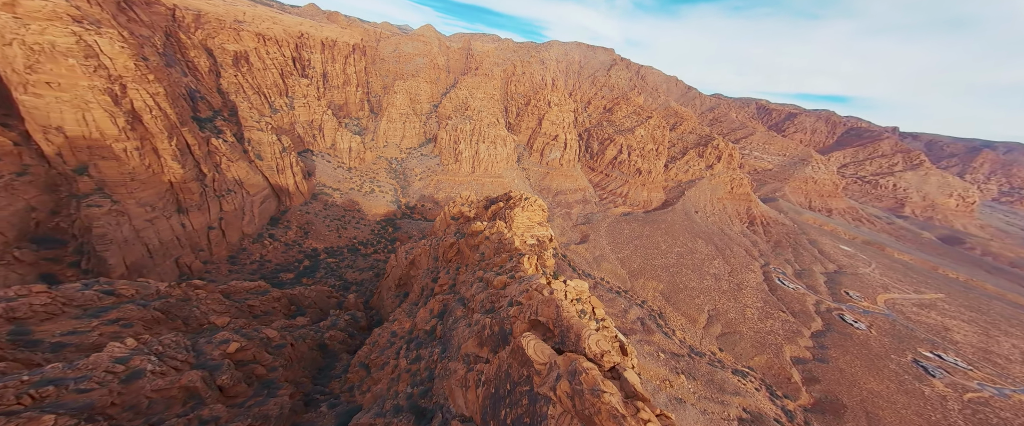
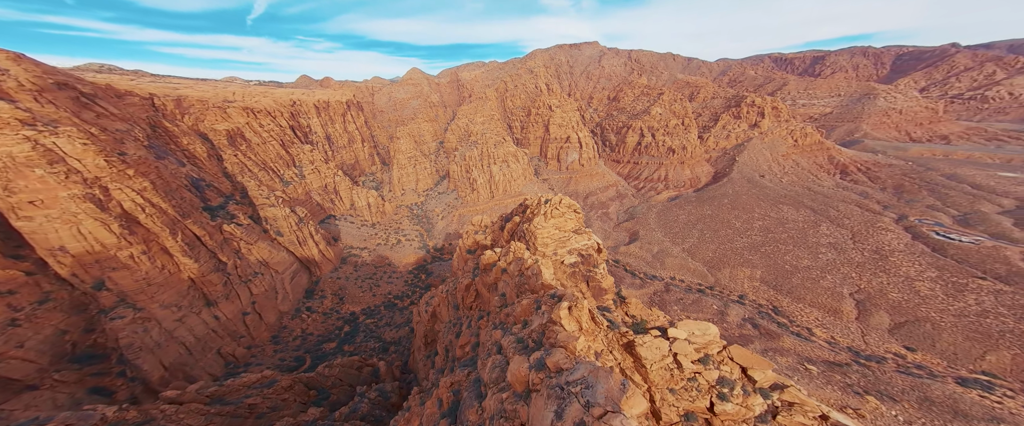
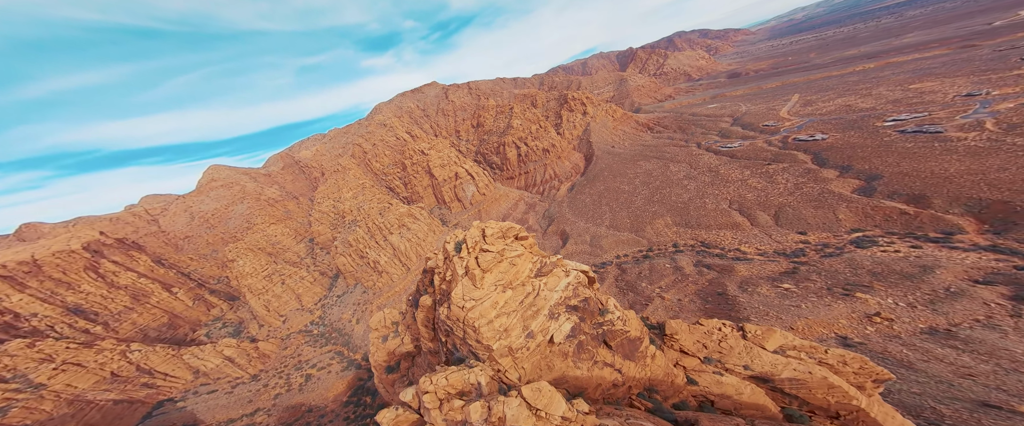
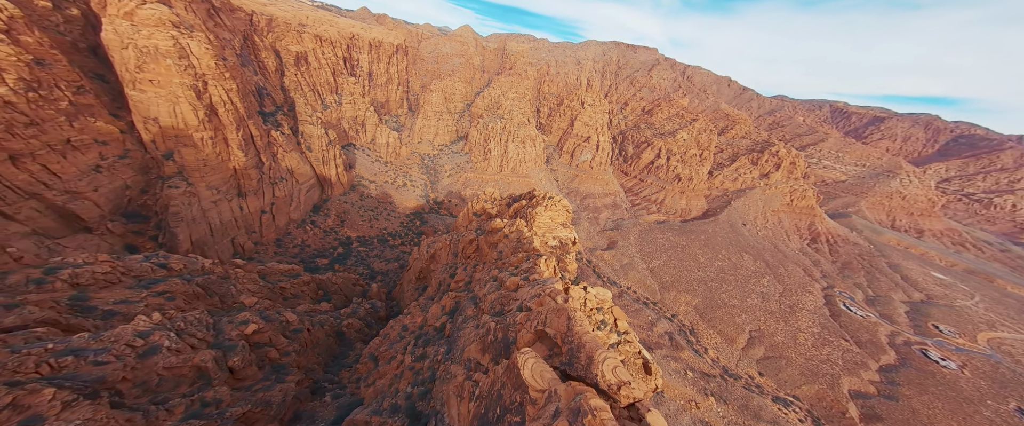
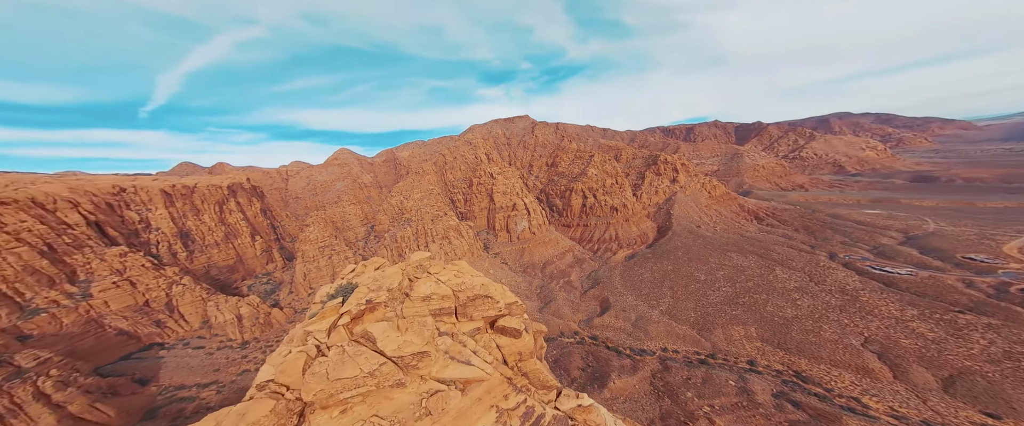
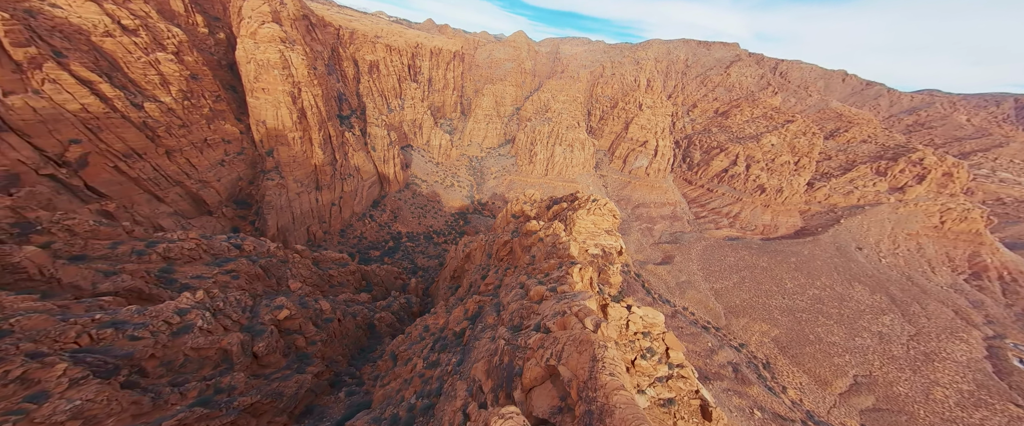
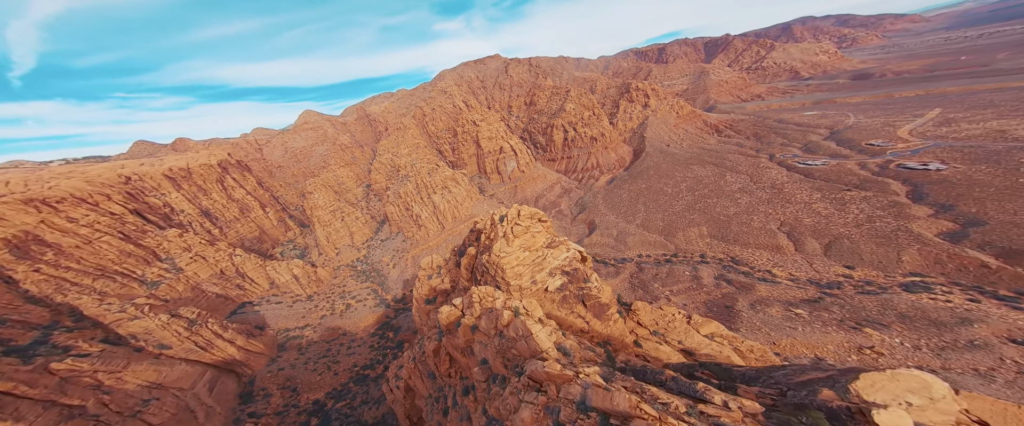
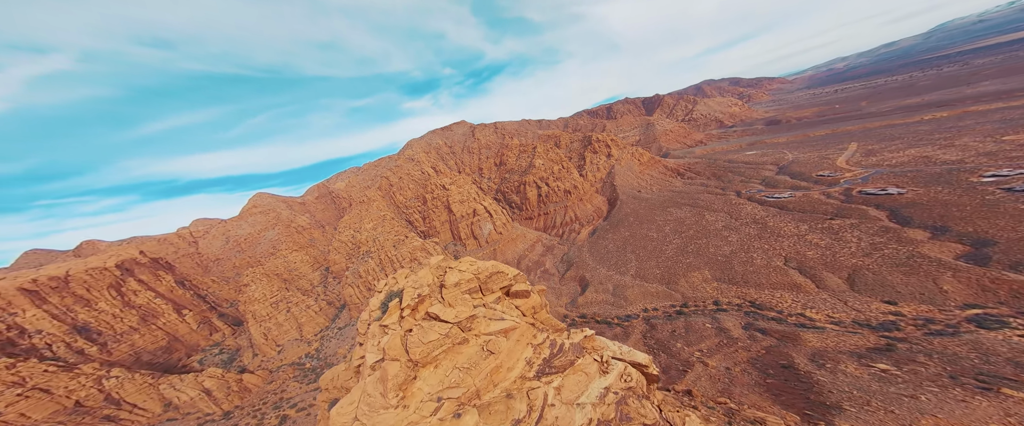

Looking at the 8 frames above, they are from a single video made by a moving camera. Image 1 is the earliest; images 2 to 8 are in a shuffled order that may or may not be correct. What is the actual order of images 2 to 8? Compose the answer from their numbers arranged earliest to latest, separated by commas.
4, 6, 2, 7, 3, 8, 5
